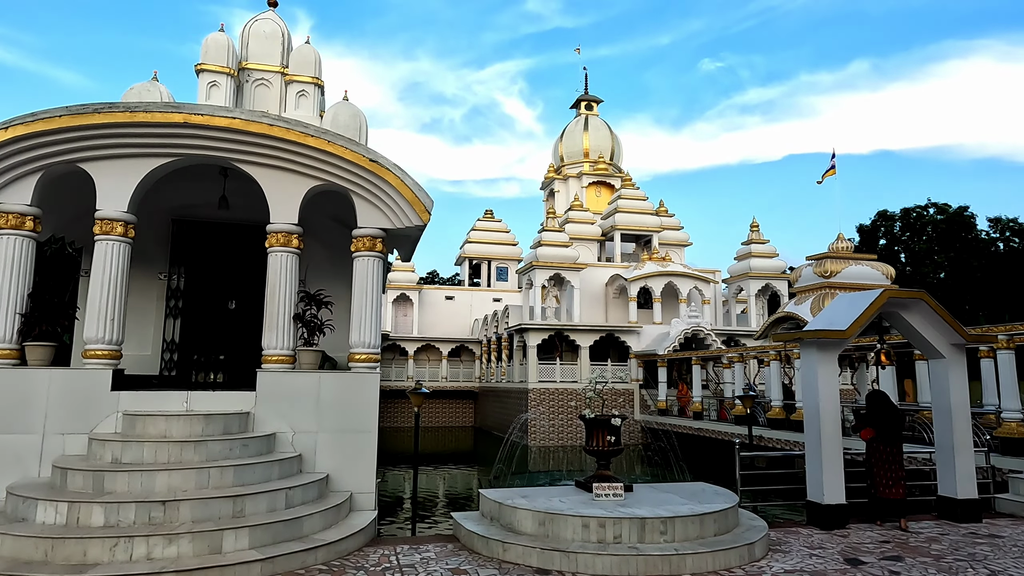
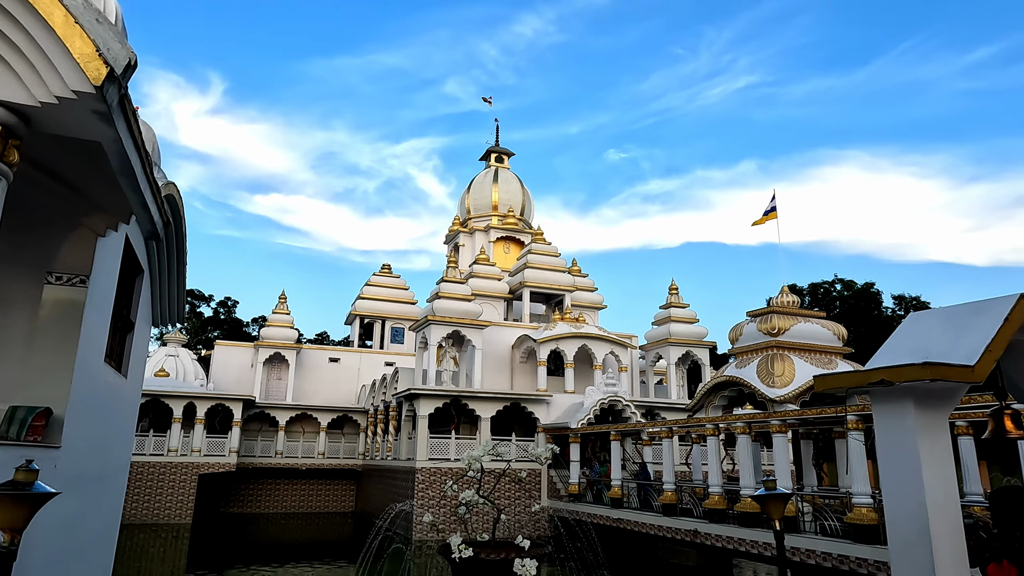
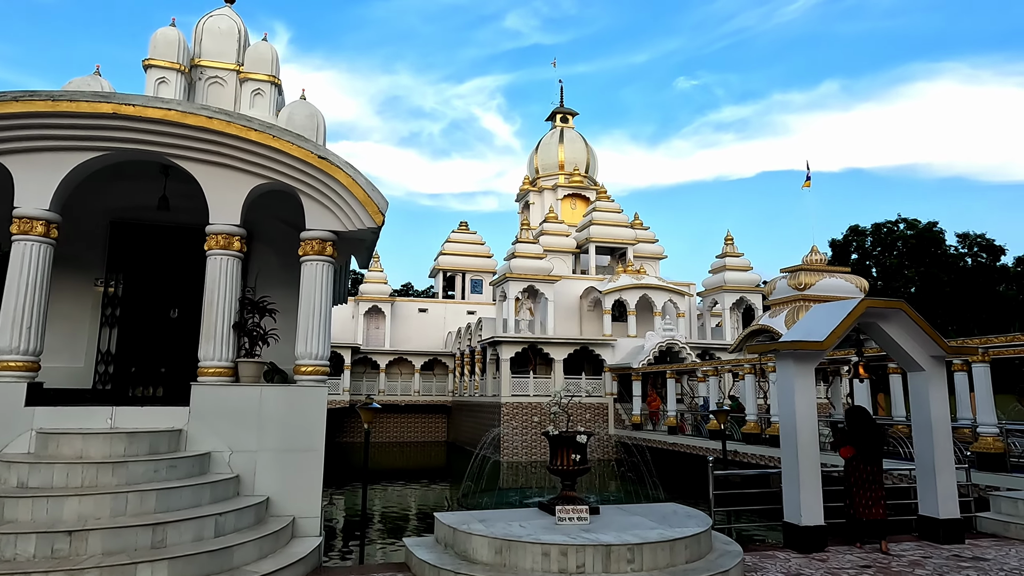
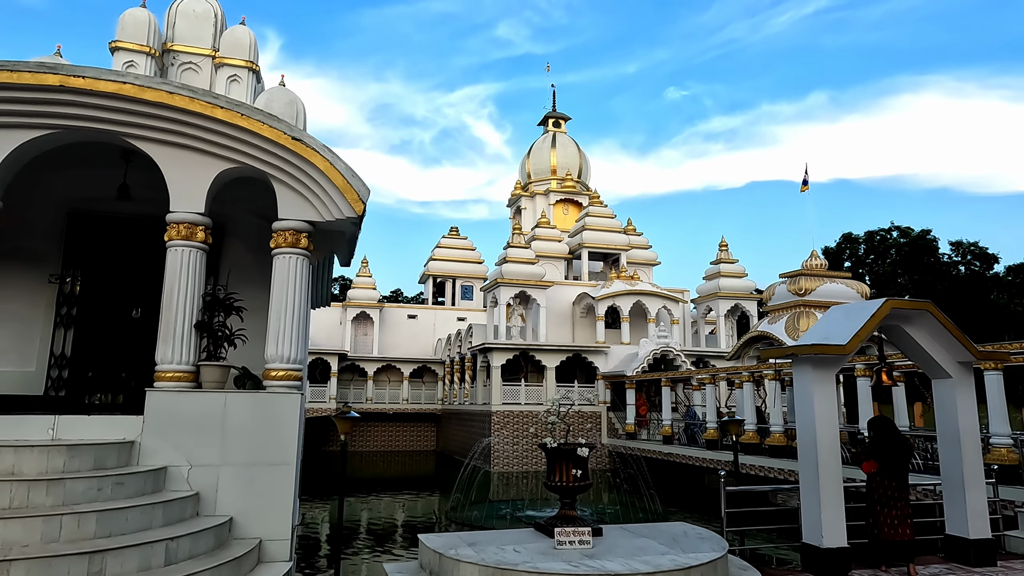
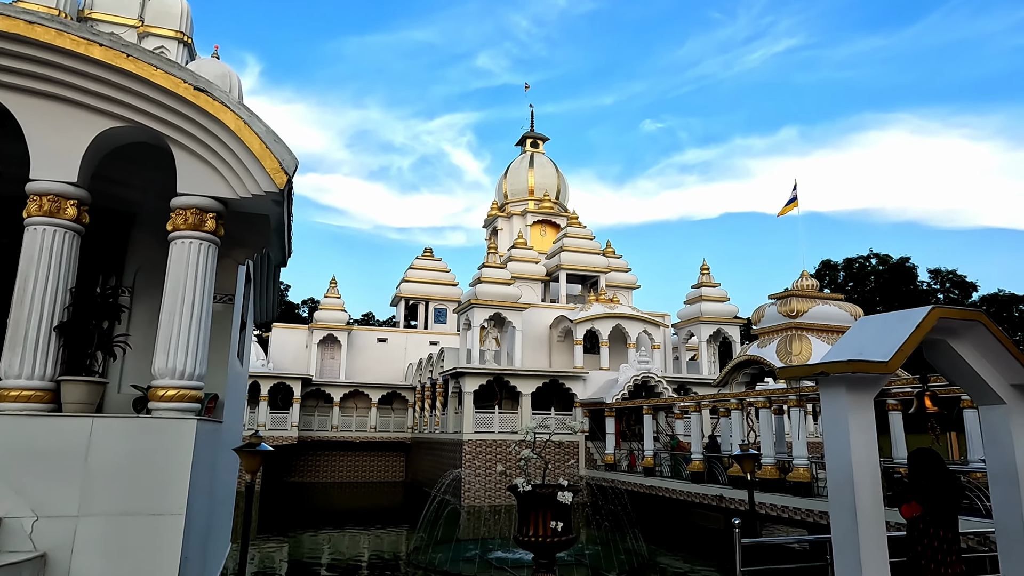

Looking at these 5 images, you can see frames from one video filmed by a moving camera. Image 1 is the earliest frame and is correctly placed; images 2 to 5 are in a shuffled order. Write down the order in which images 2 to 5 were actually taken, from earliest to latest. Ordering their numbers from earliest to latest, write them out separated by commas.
3, 4, 5, 2
